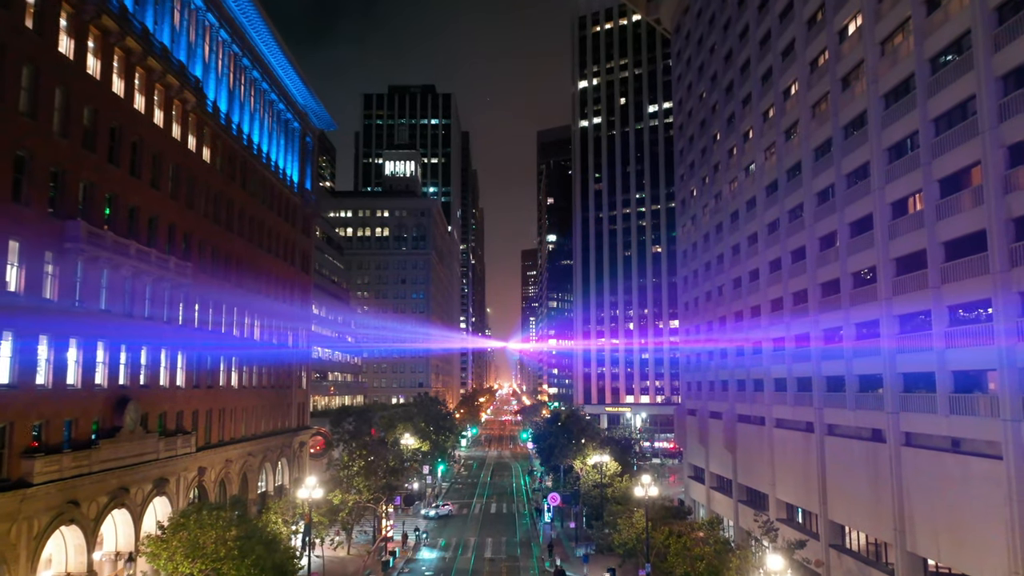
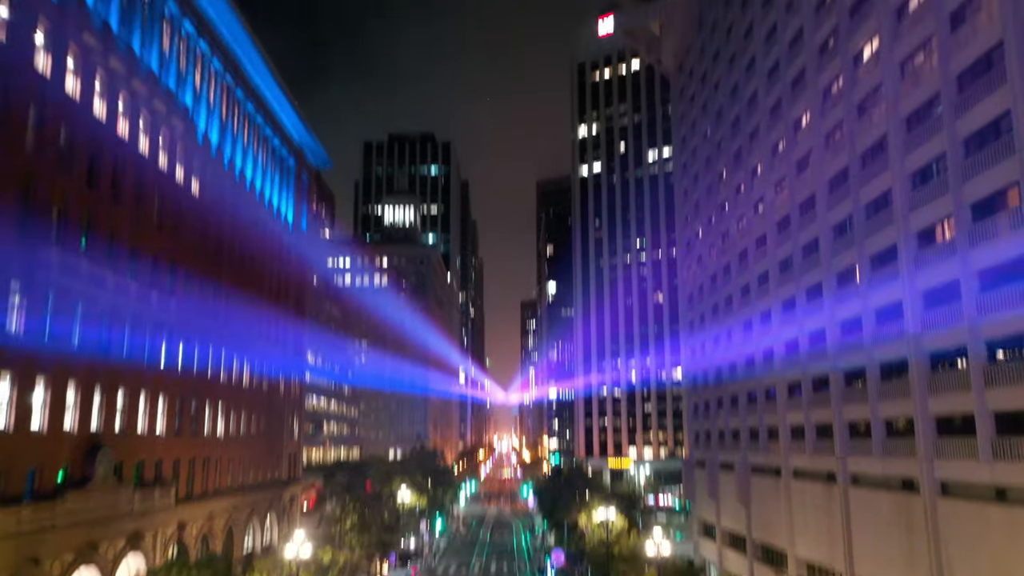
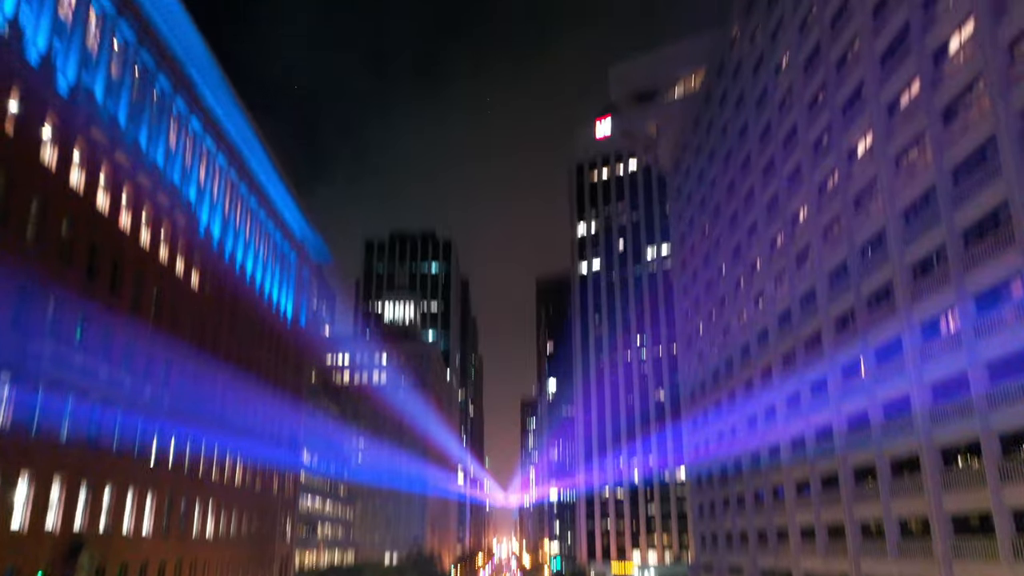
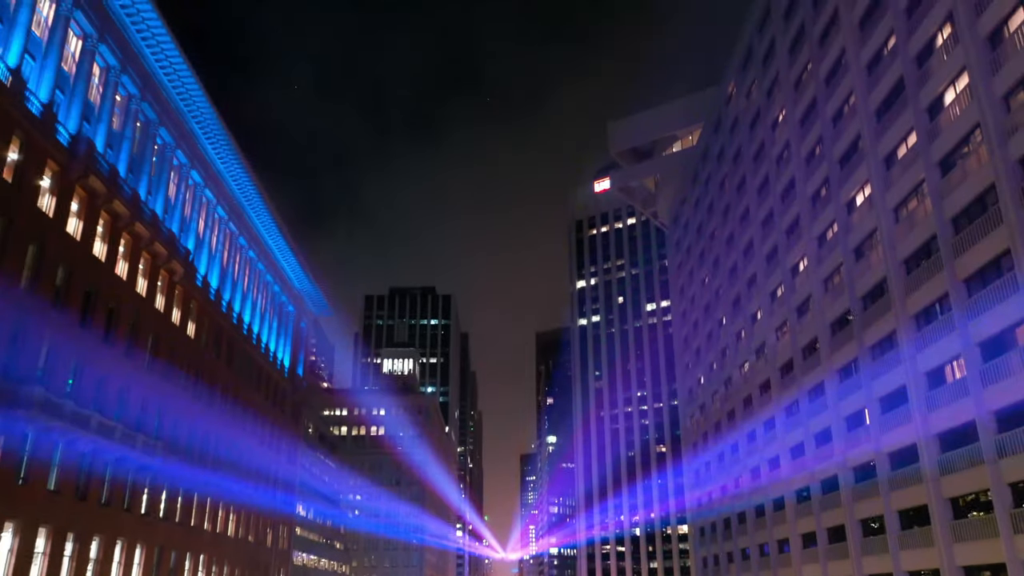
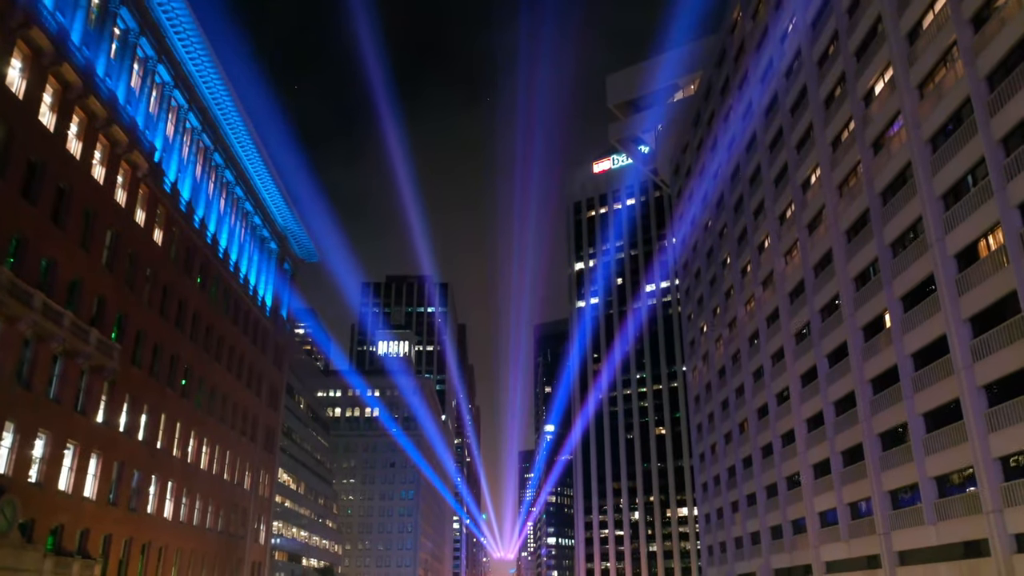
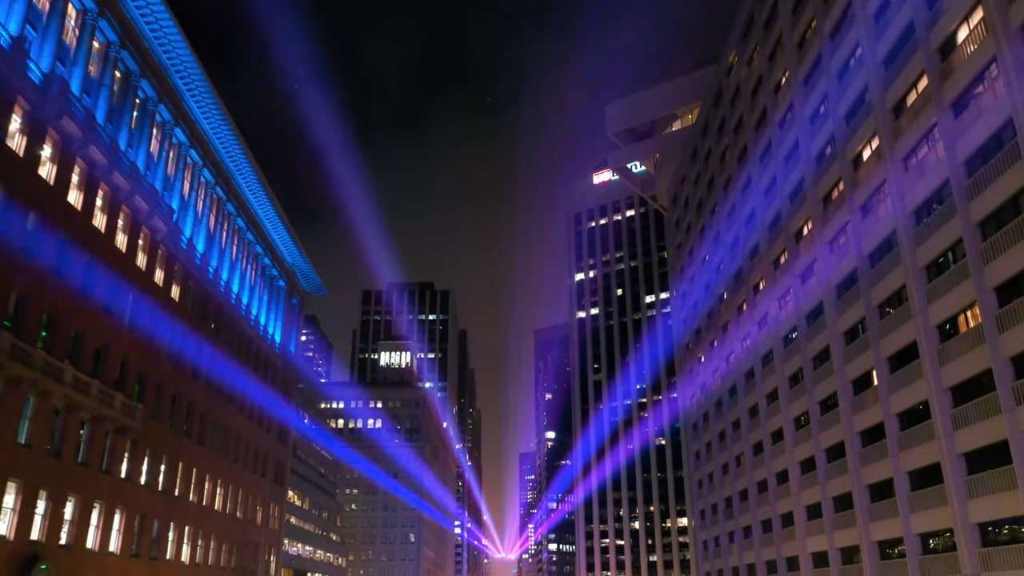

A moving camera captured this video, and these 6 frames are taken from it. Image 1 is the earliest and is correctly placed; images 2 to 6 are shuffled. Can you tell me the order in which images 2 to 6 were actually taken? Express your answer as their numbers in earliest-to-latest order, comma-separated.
2, 3, 4, 6, 5
